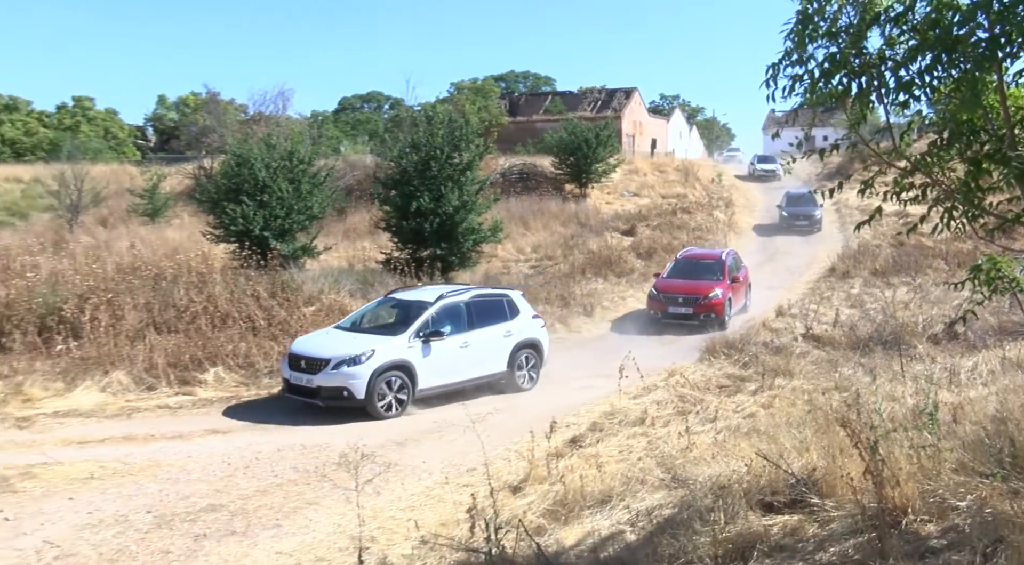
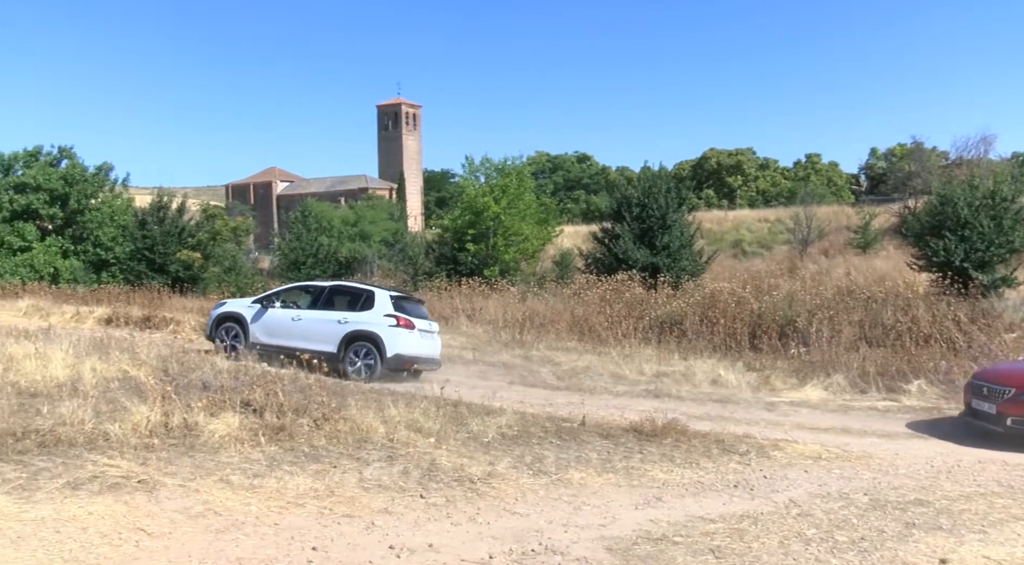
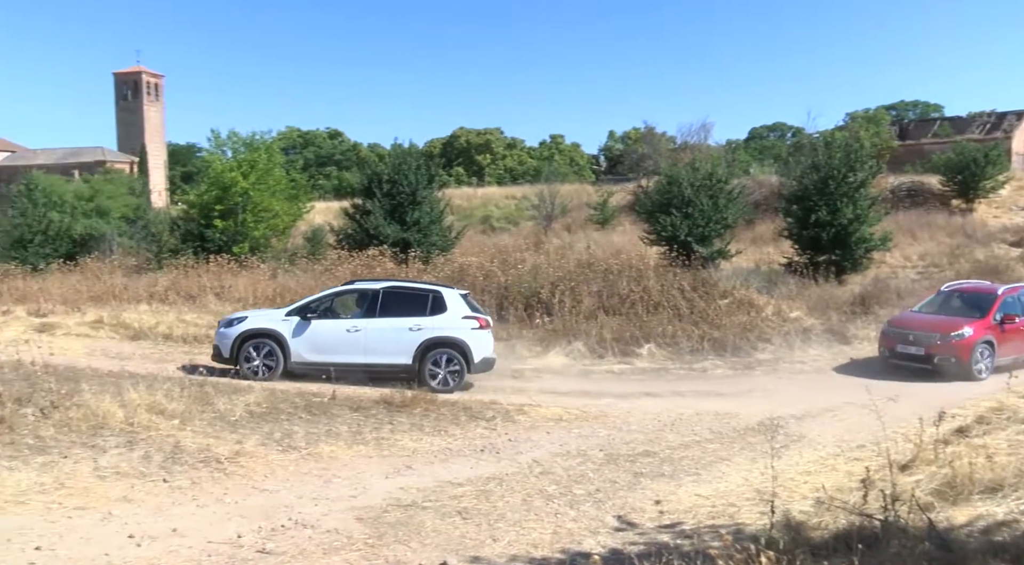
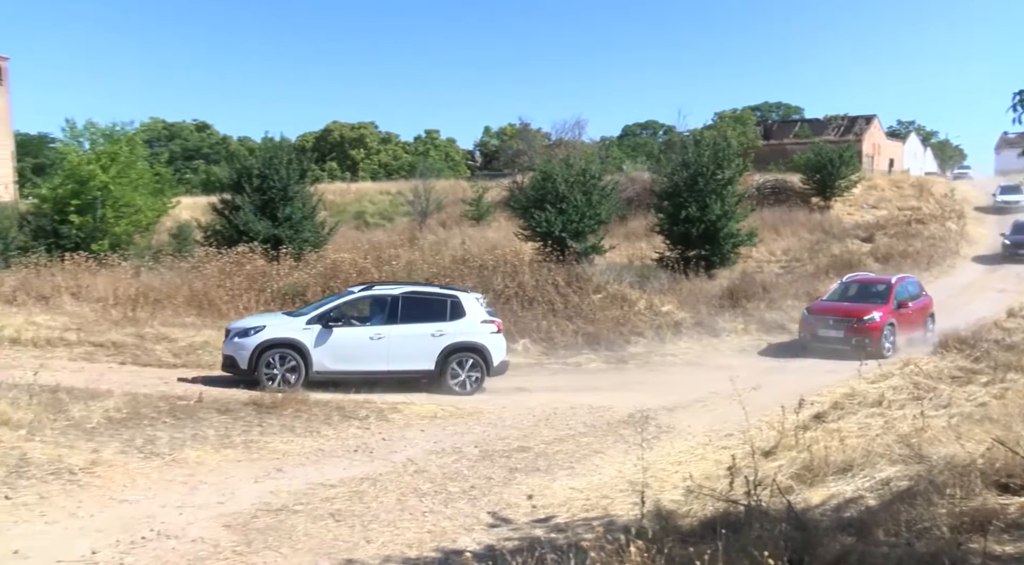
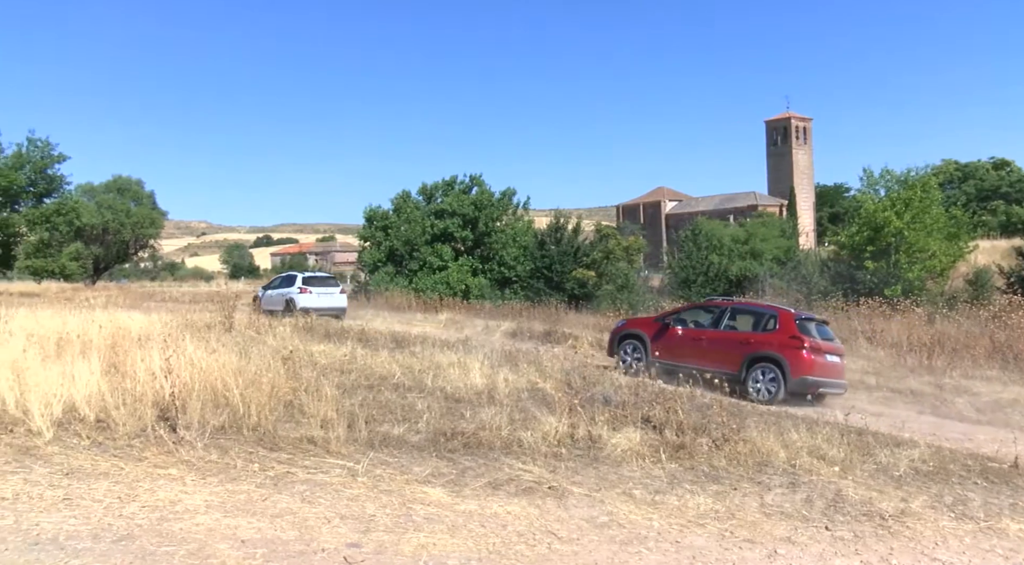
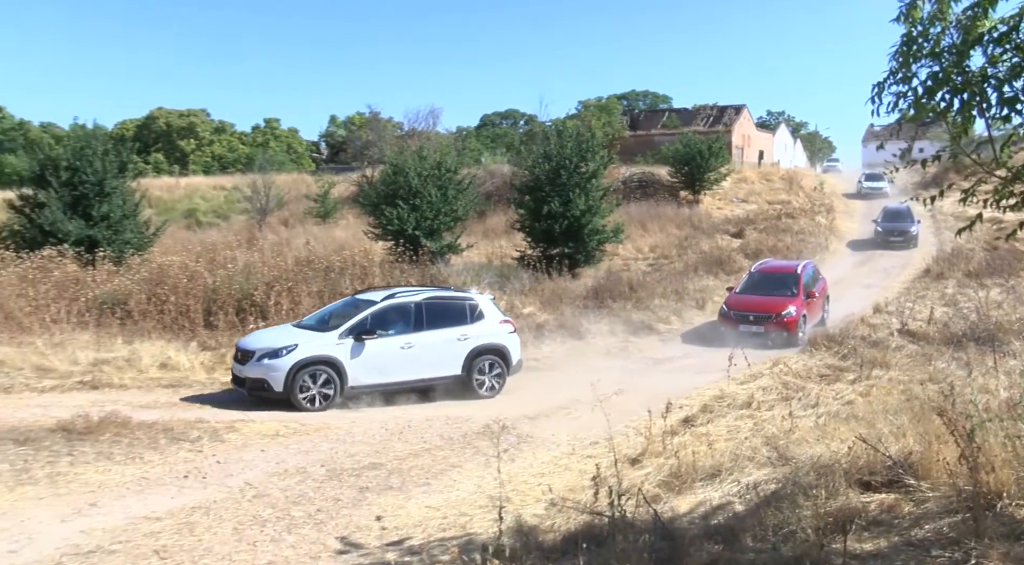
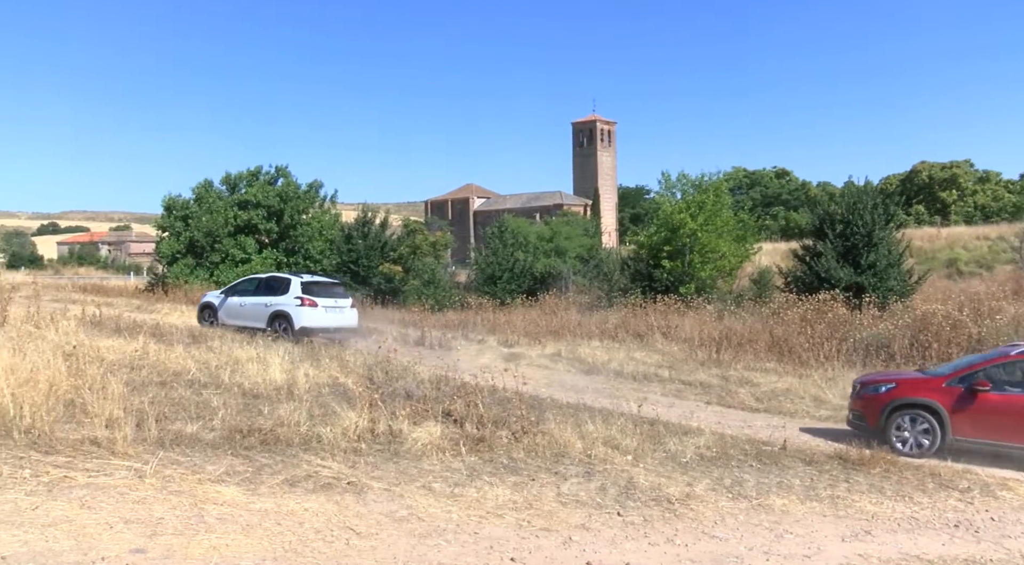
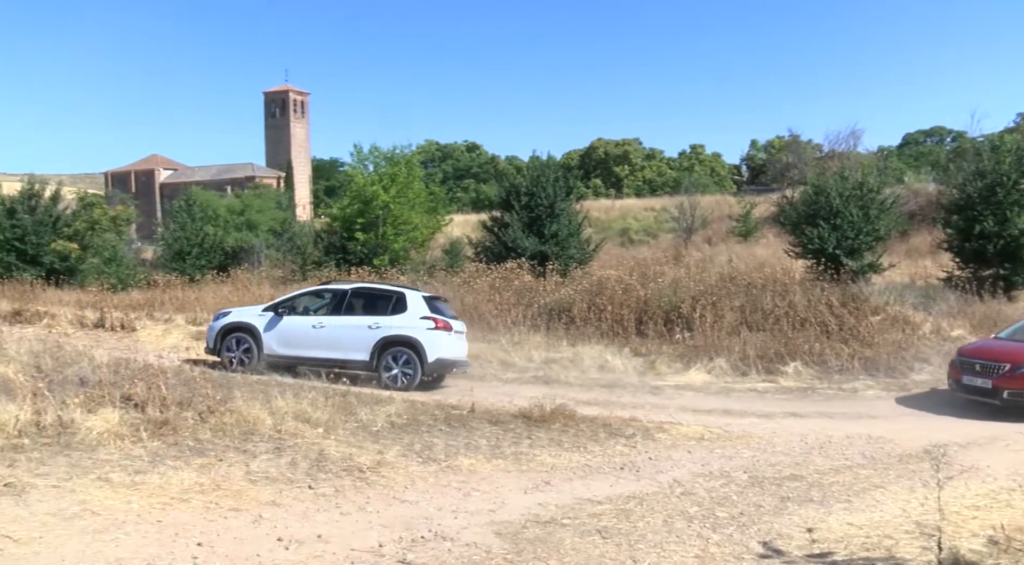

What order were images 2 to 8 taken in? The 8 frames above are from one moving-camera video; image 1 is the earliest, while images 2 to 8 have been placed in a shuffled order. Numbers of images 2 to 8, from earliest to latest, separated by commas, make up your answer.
6, 4, 3, 8, 2, 7, 5
